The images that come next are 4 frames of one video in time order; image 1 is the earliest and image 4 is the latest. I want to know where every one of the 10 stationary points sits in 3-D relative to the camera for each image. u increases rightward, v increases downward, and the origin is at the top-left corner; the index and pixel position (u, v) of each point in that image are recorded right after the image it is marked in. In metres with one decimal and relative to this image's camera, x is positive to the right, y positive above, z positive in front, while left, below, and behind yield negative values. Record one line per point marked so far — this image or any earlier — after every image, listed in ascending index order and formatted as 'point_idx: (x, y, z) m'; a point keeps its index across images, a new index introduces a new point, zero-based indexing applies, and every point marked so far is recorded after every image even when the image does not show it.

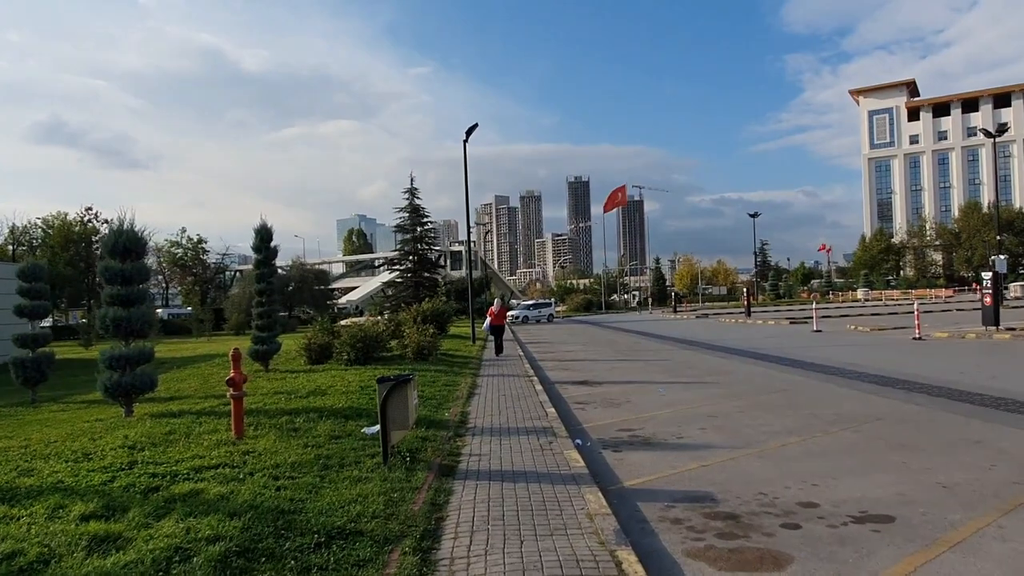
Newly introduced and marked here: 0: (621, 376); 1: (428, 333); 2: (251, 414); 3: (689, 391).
0: (+2.5, -2.0, +16.6) m
1: (-2.4, -1.2, +20.0) m
2: (-3.6, -1.8, +9.9) m
3: (+3.3, -1.9, +13.4) m
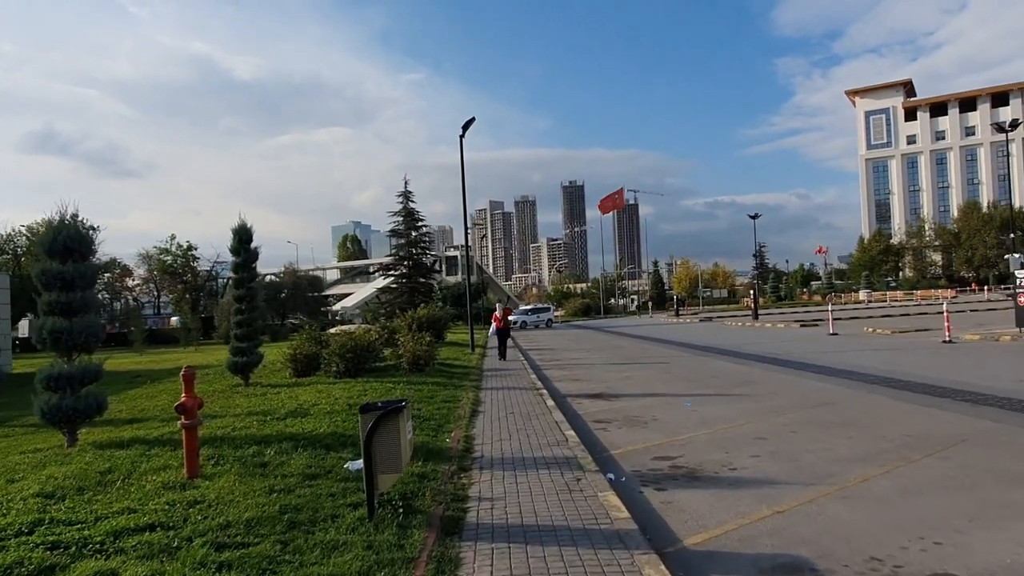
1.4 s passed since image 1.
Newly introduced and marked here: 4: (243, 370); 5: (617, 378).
0: (+2.6, -2.1, +15.0) m
1: (-2.3, -1.3, +18.3) m
2: (-3.5, -1.8, +8.3) m
3: (+3.5, -1.9, +11.8) m
4: (-6.1, -1.8, +16.0) m
5: (+2.5, -2.2, +17.1) m
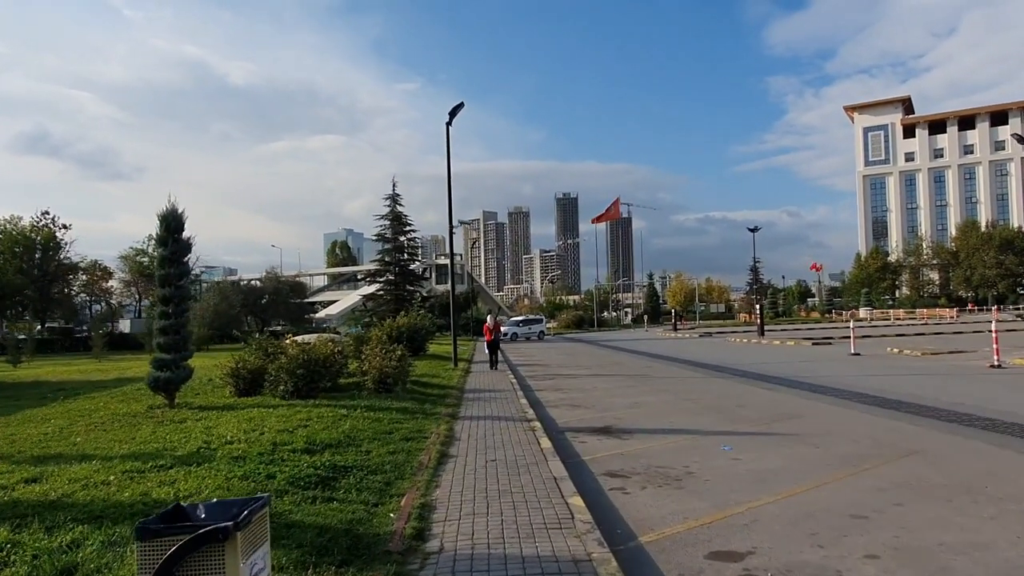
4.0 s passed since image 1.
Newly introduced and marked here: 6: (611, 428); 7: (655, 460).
0: (+2.4, -2.2, +12.1) m
1: (-2.5, -1.4, +15.4) m
2: (-3.6, -1.7, +5.3) m
3: (+3.2, -2.1, +8.9) m
4: (-6.3, -1.8, +13.0) m
5: (+2.2, -2.3, +14.2) m
6: (+1.5, -2.2, +11.1) m
7: (+1.7, -2.1, +8.6) m
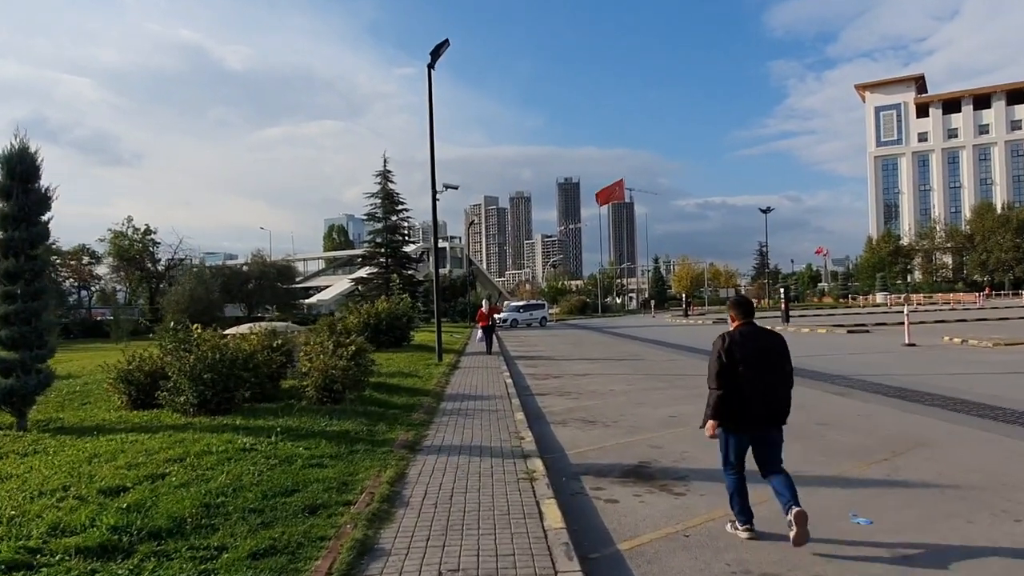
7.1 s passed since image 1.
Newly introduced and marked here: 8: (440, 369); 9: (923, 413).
0: (+2.2, -1.9, +8.3) m
1: (-2.7, -1.0, +11.5) m
2: (-3.8, -1.5, +1.4) m
3: (+3.1, -1.7, +5.0) m
4: (-6.5, -1.4, +9.2) m
5: (+2.1, -1.9, +10.3) m
6: (+1.4, -1.8, +7.2) m
7: (+1.6, -1.8, +4.7) m
8: (-1.7, -1.9, +17.1) m
9: (+6.0, -1.8, +10.4) m
